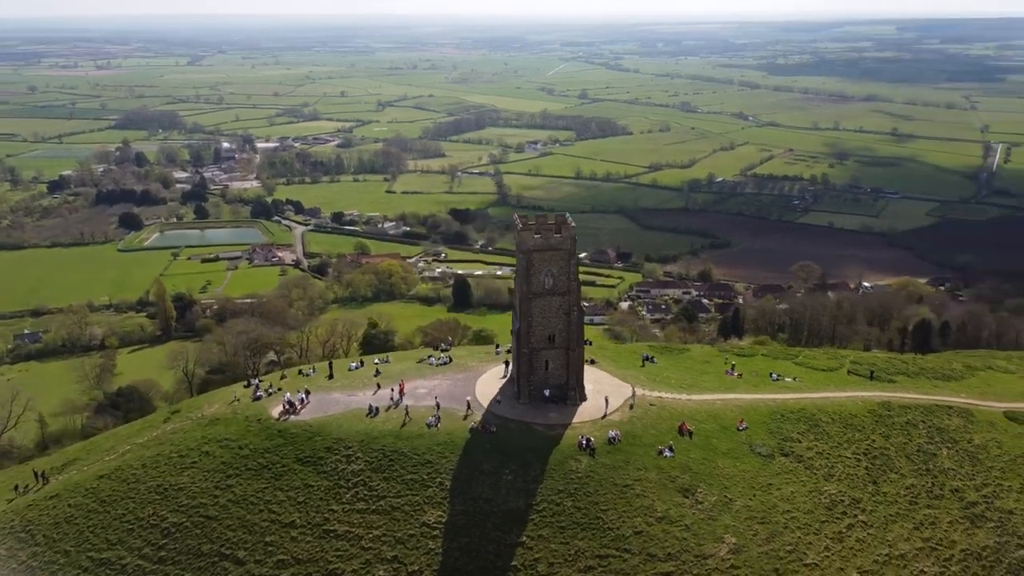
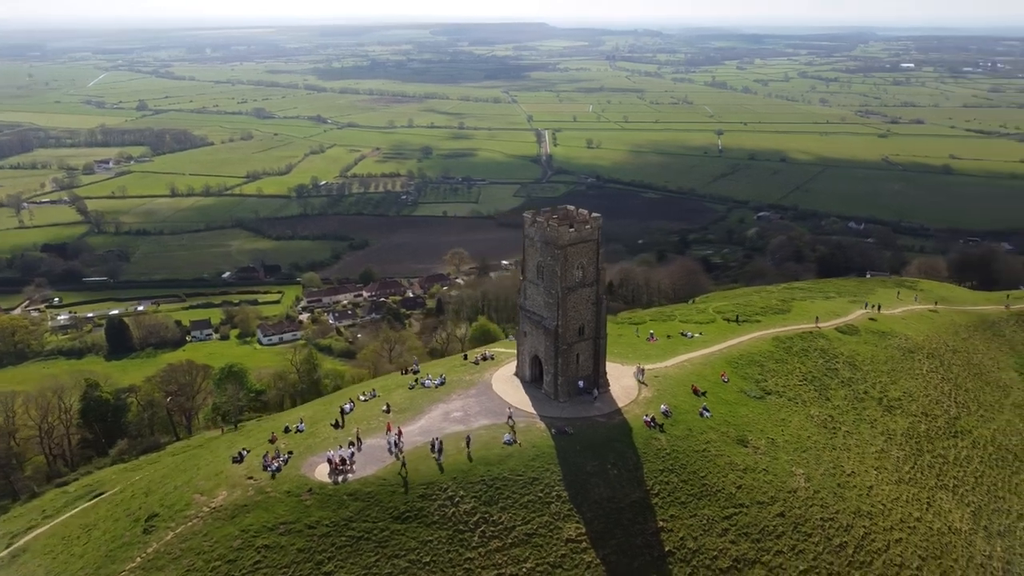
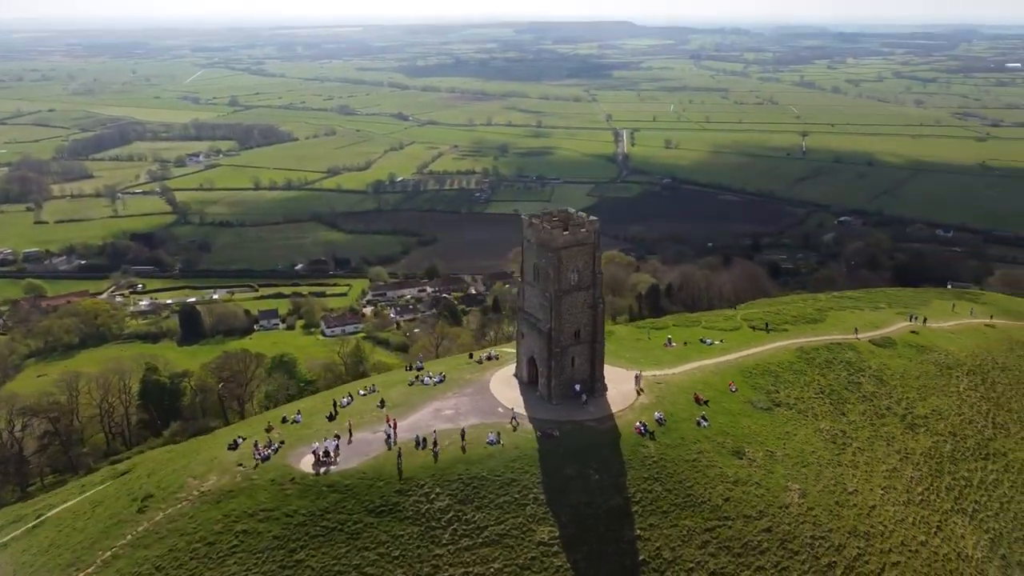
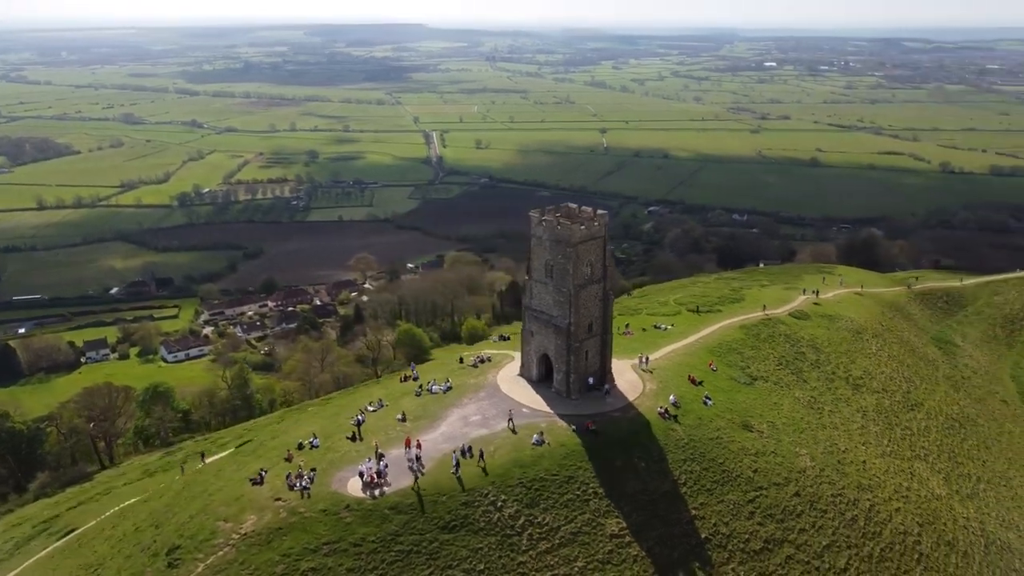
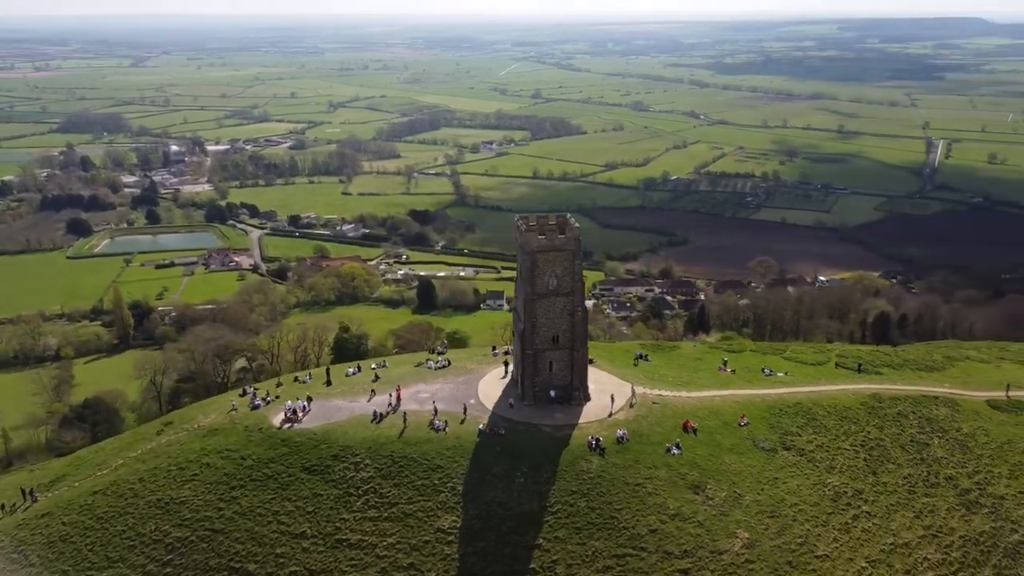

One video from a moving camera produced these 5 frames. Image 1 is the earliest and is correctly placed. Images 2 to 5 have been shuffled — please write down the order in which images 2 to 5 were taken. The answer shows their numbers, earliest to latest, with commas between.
5, 3, 2, 4
